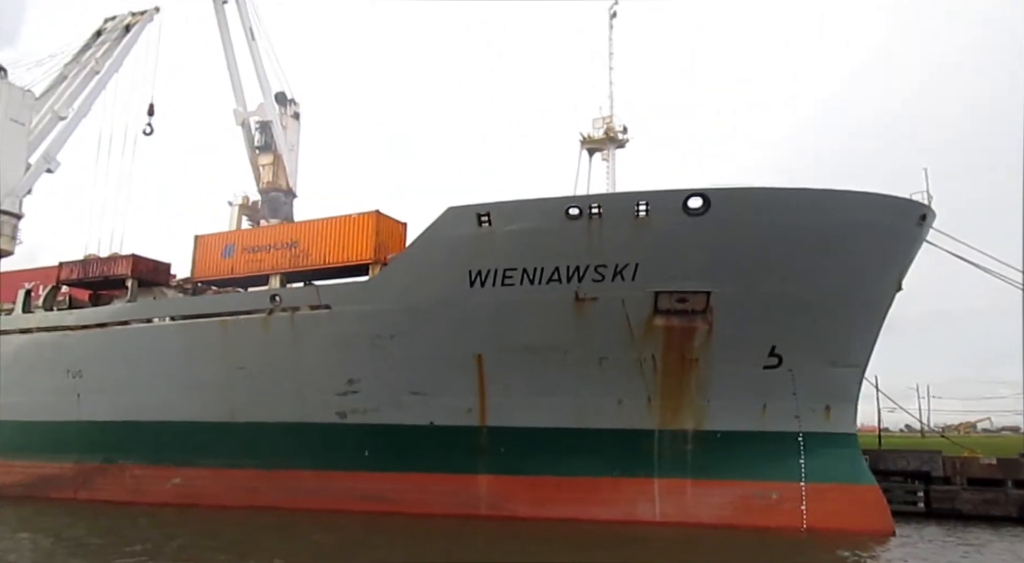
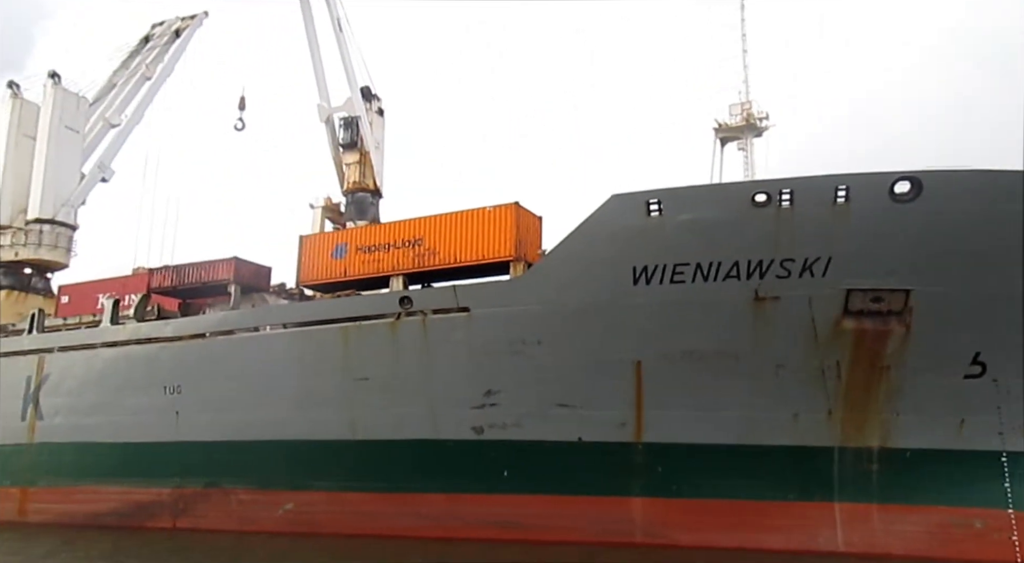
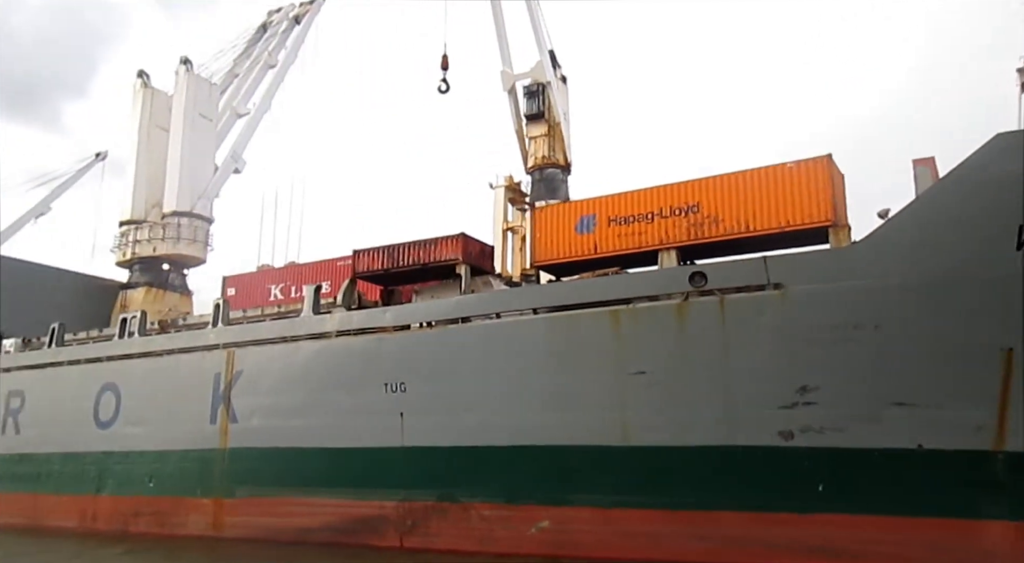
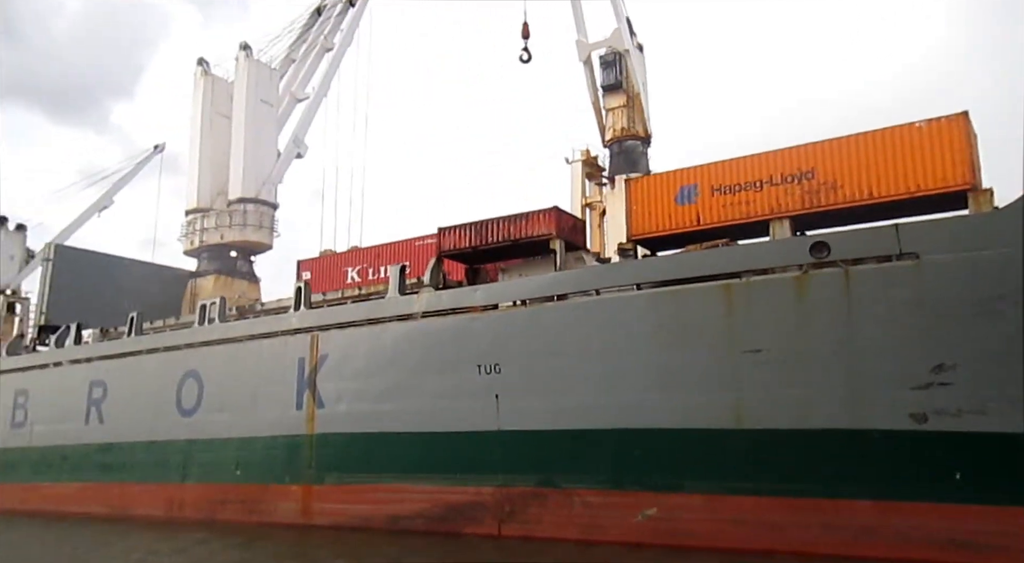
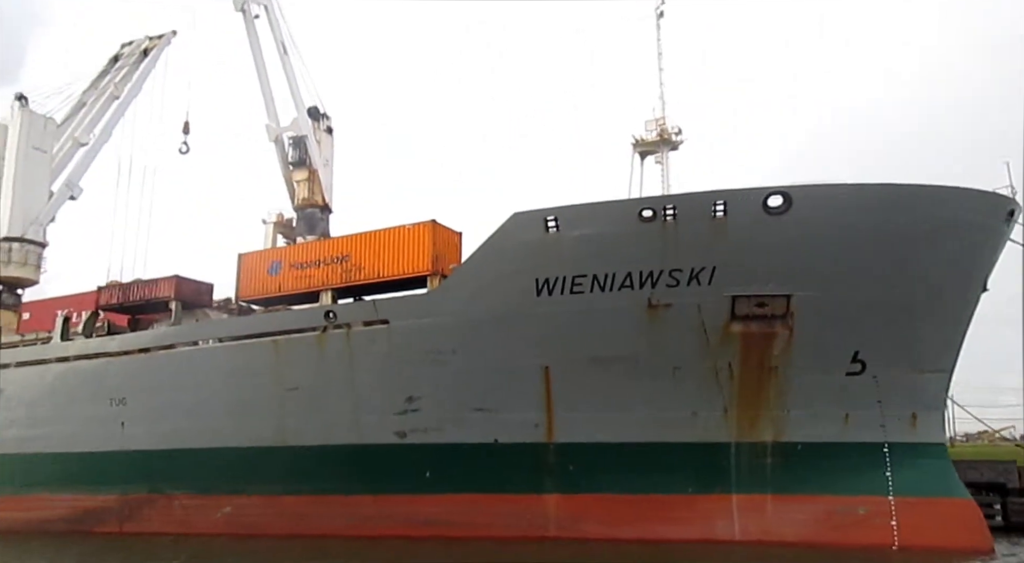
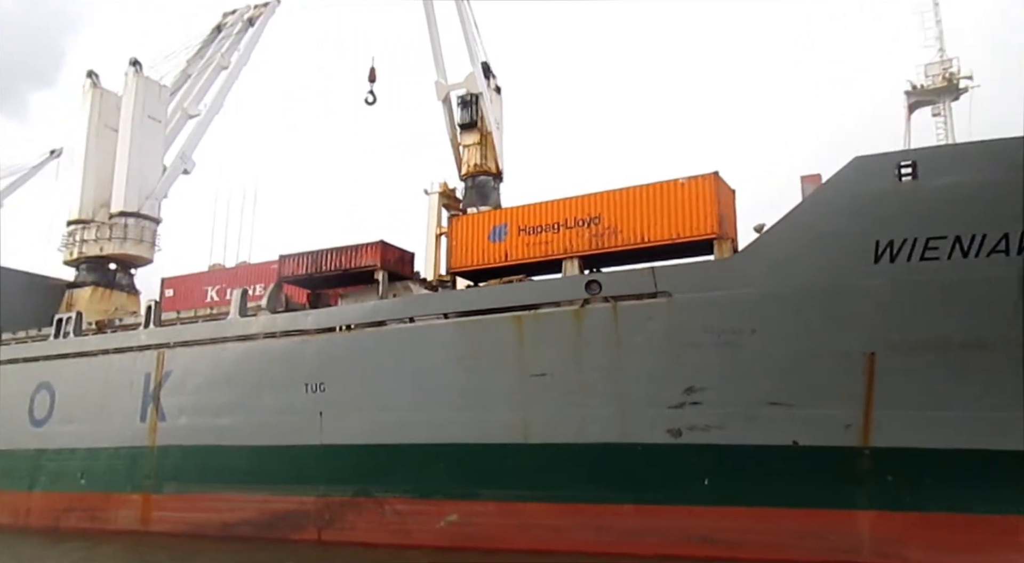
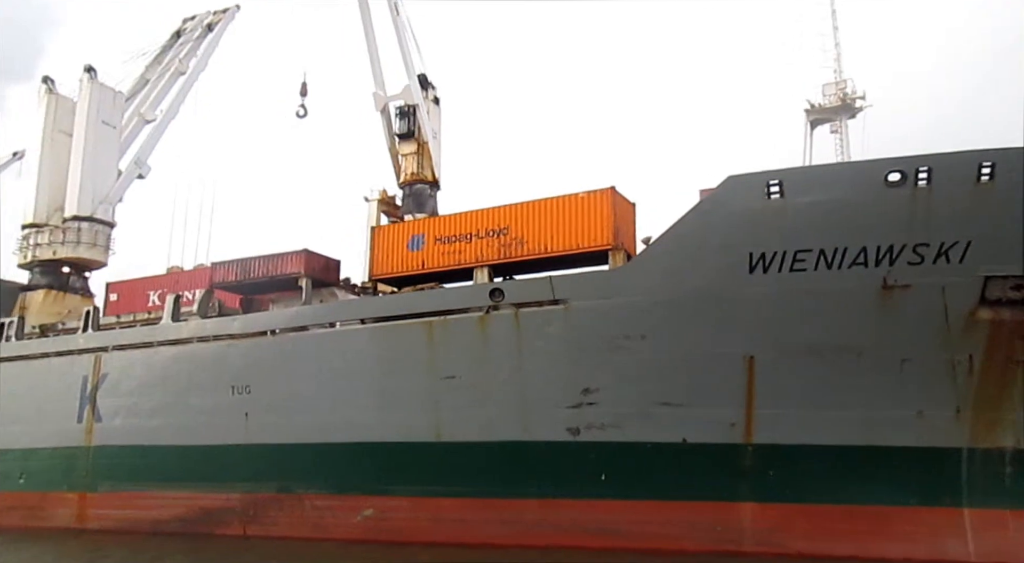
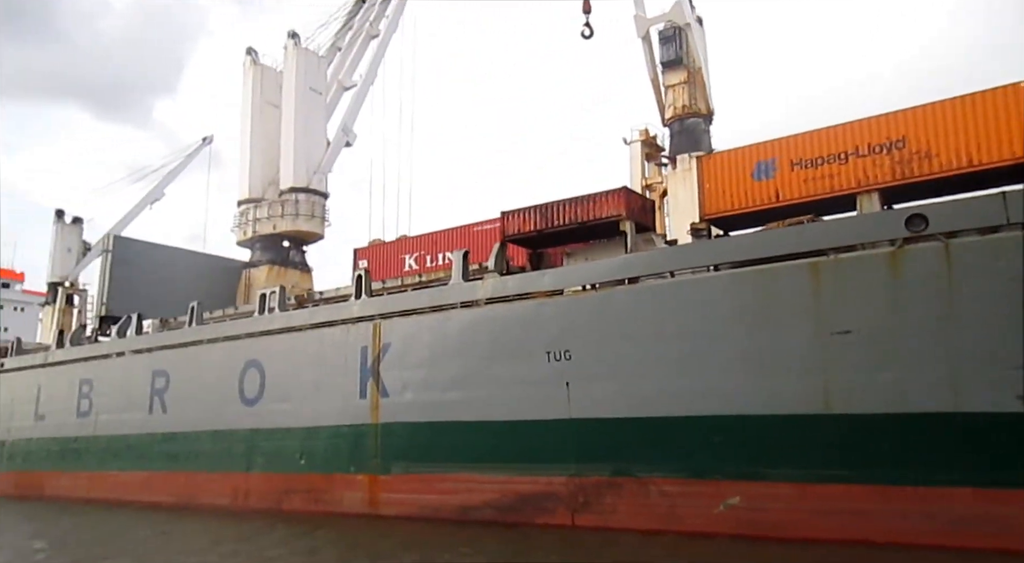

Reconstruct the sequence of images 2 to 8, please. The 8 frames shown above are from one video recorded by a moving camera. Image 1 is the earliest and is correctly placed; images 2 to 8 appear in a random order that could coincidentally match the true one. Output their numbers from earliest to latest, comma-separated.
5, 2, 7, 6, 3, 4, 8
